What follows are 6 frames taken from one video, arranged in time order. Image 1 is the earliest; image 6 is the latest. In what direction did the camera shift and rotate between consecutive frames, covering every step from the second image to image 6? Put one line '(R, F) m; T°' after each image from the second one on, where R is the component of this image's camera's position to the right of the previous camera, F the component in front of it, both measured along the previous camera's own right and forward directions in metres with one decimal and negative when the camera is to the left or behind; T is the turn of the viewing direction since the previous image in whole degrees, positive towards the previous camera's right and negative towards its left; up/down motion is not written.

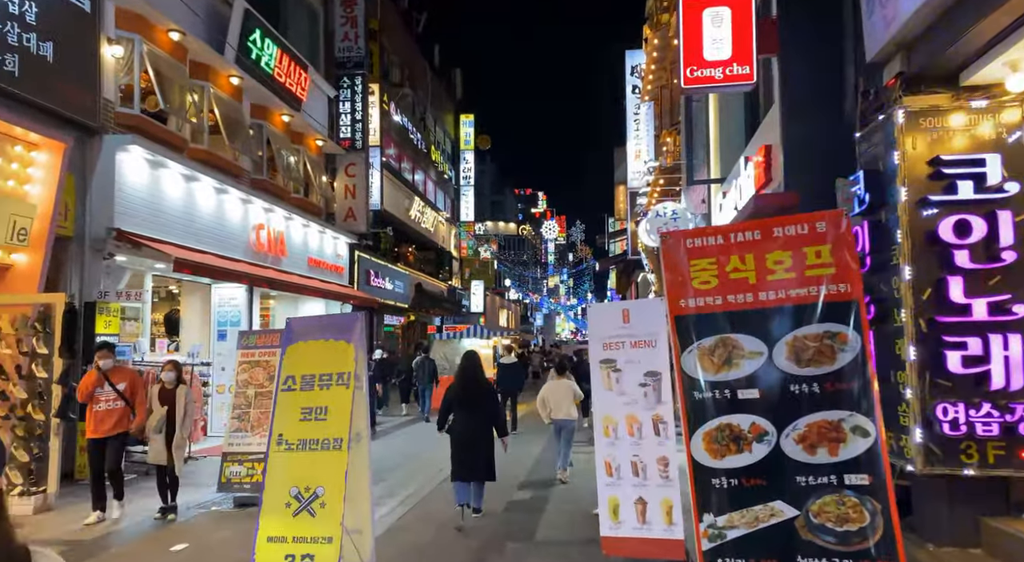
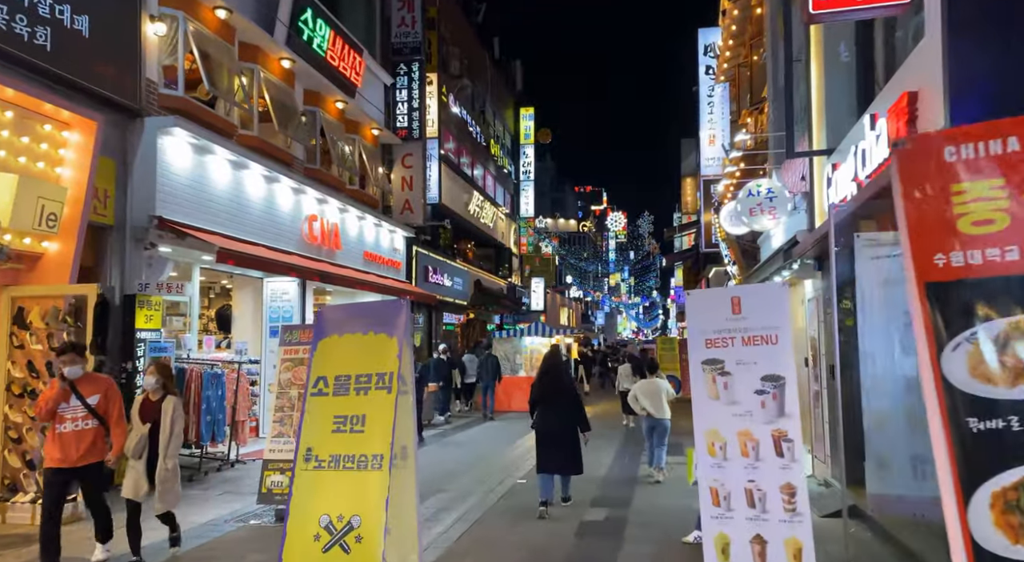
(-0.1, +1.1) m; -4°
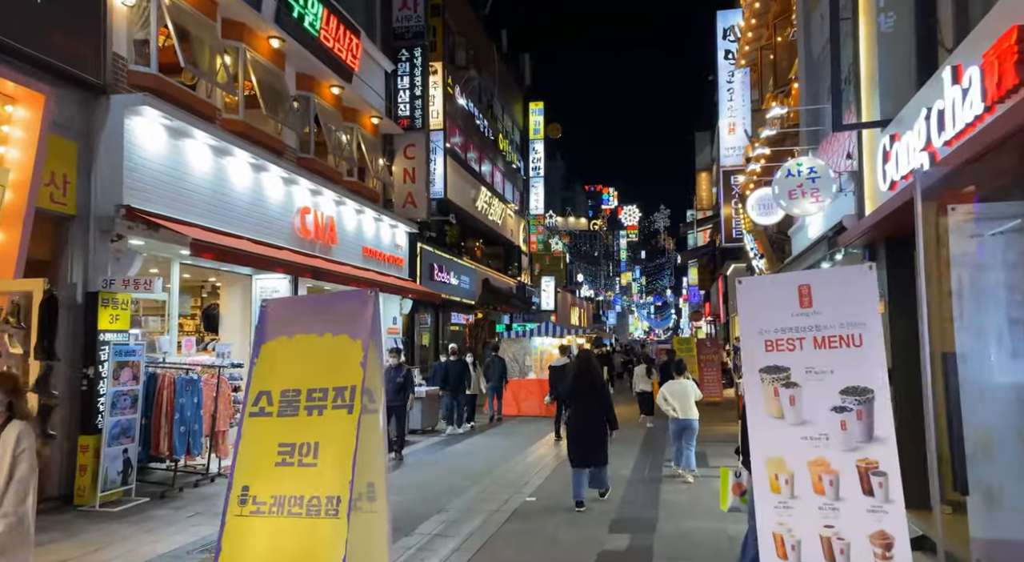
(0.0, +1.2) m; -1°
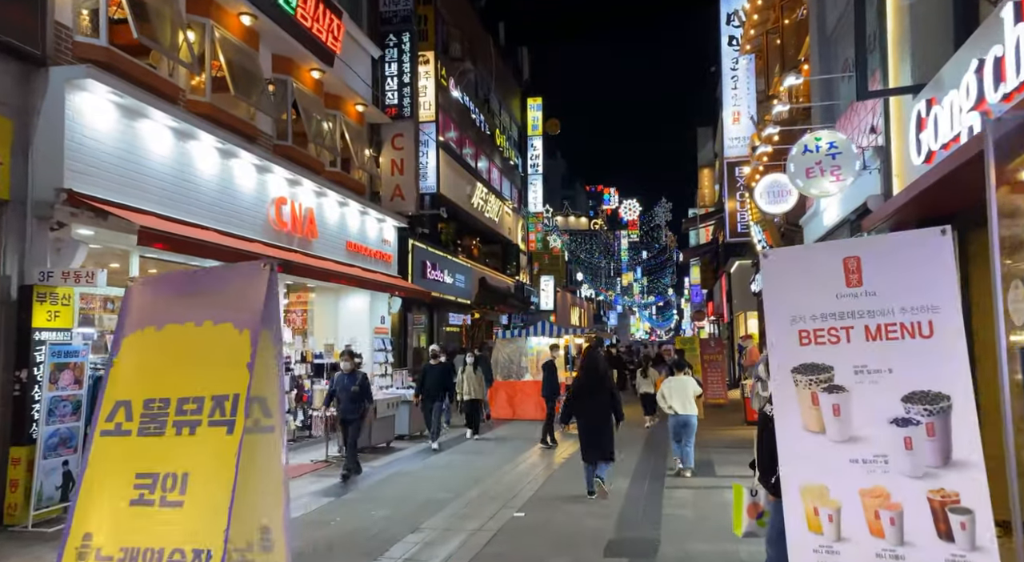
(+0.2, +1.0) m; 0°
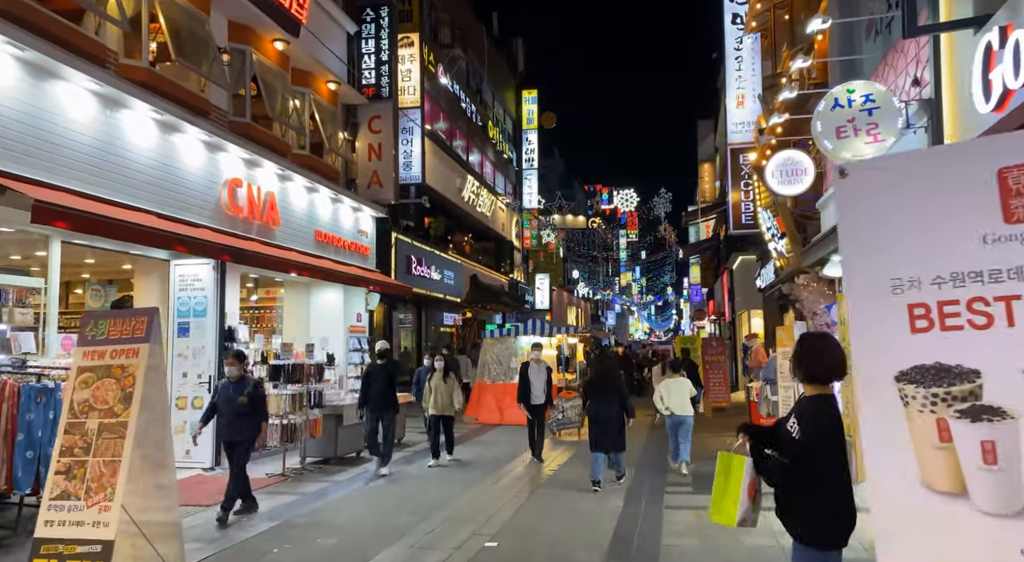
(+0.3, +1.4) m; 0°
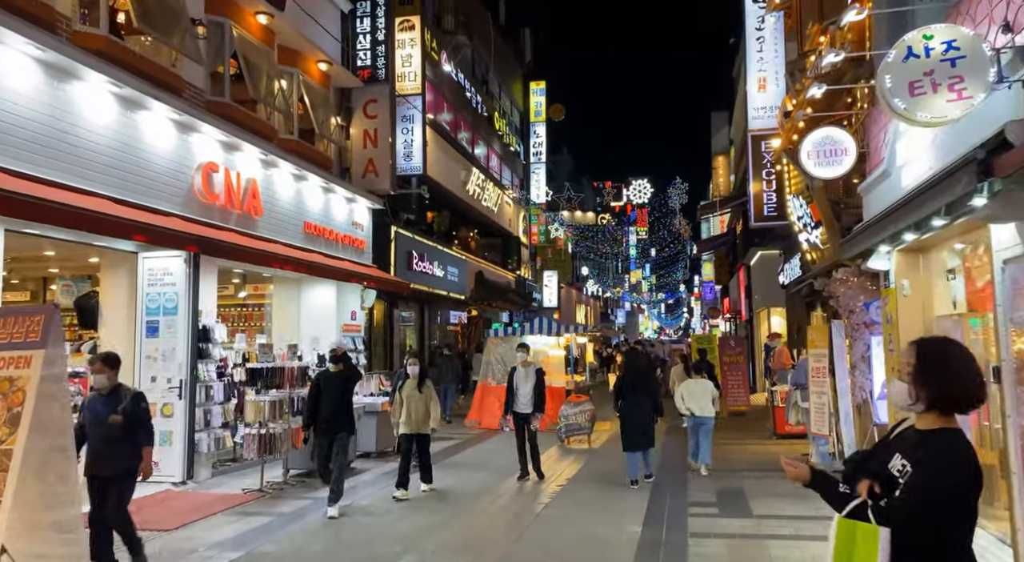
(+0.1, +1.2) m; -1°
